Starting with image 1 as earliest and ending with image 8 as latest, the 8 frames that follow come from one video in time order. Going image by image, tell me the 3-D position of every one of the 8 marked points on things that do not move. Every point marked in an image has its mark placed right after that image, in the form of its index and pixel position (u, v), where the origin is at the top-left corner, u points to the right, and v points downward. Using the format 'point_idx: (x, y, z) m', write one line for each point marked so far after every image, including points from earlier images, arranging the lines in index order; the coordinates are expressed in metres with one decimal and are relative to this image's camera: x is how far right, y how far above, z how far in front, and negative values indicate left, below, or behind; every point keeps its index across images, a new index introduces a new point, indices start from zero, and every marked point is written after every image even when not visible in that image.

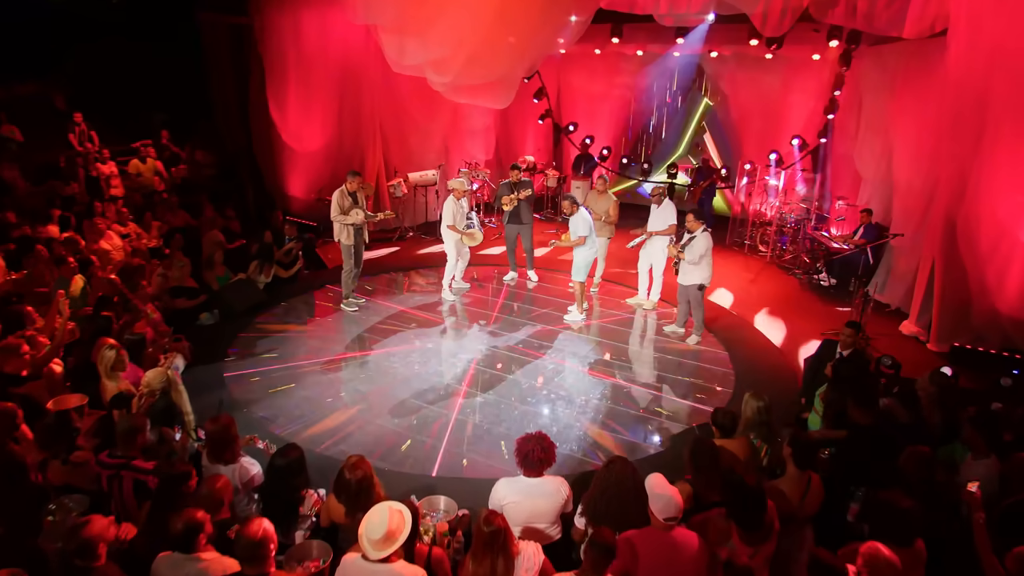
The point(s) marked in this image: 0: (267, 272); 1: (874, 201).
0: (-2.9, +0.2, +7.6) m
1: (+4.9, +1.2, +8.9) m
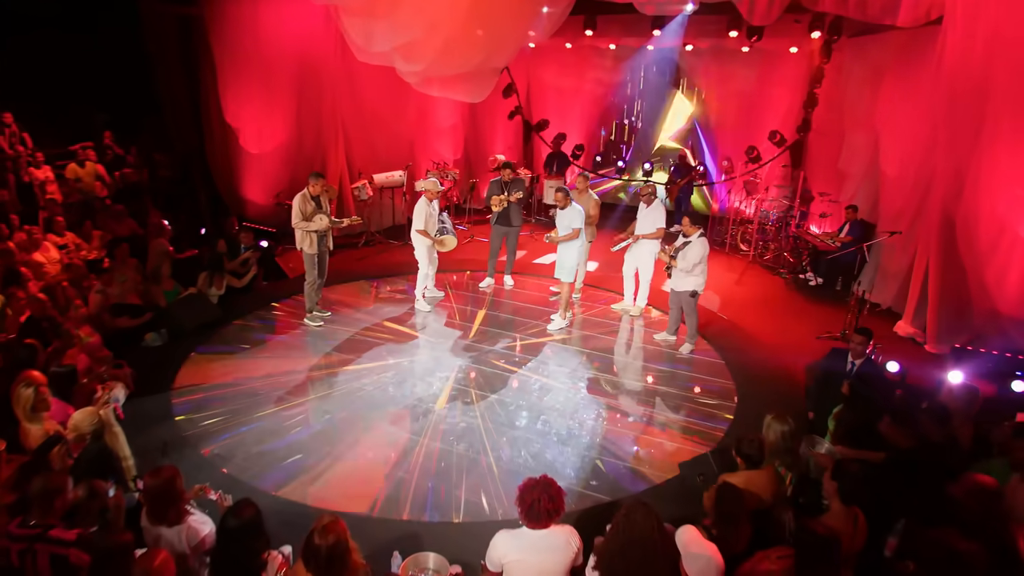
0: (-3.2, +0.1, +6.9) m
1: (+4.5, +1.2, +8.7) m
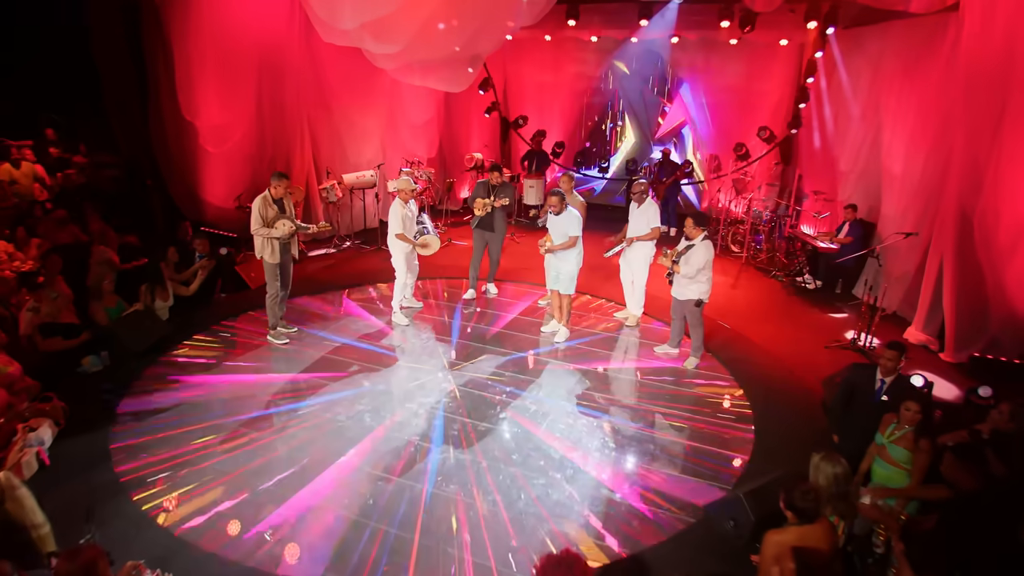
0: (-3.3, -0.1, +6.2) m
1: (+4.3, +1.2, +8.3) m
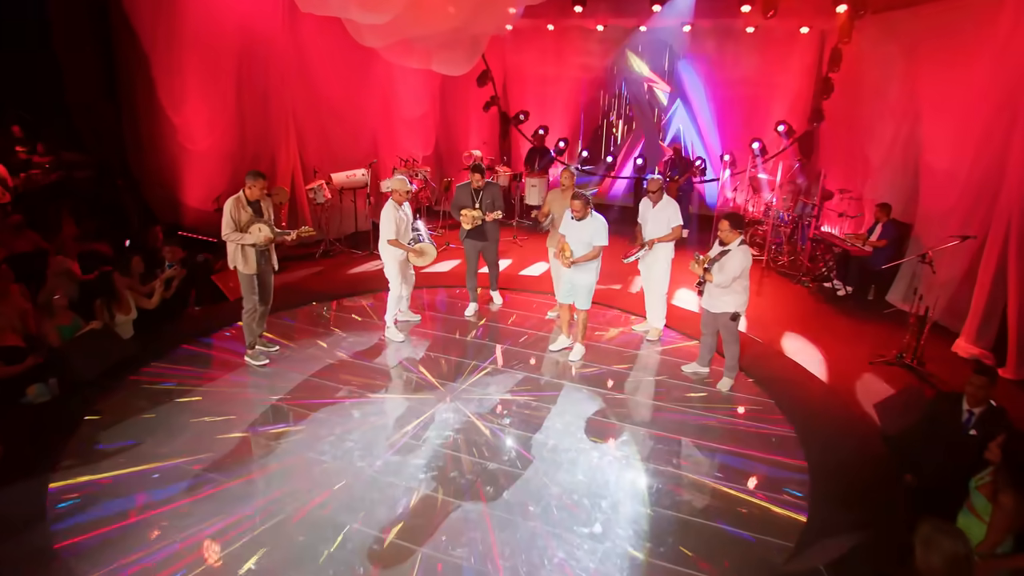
0: (-3.2, -0.2, +5.5) m
1: (+4.4, +1.1, +7.6) m
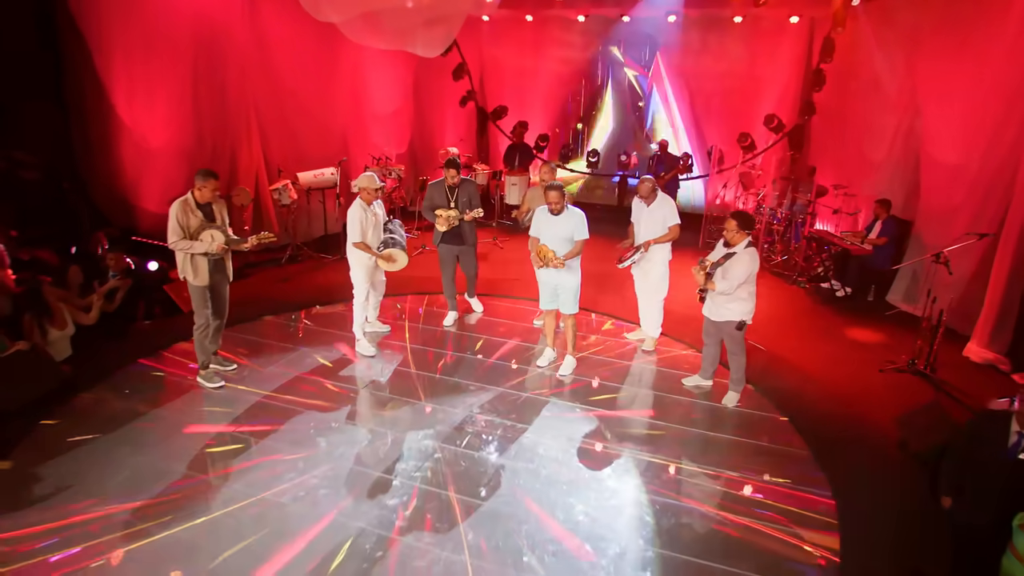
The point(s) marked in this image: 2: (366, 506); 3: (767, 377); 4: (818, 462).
0: (-3.3, -0.3, +4.9) m
1: (+4.1, +1.1, +7.3) m
2: (-0.8, -1.1, +3.5) m
3: (+2.0, -0.7, +5.2) m
4: (+1.9, -1.1, +4.1) m
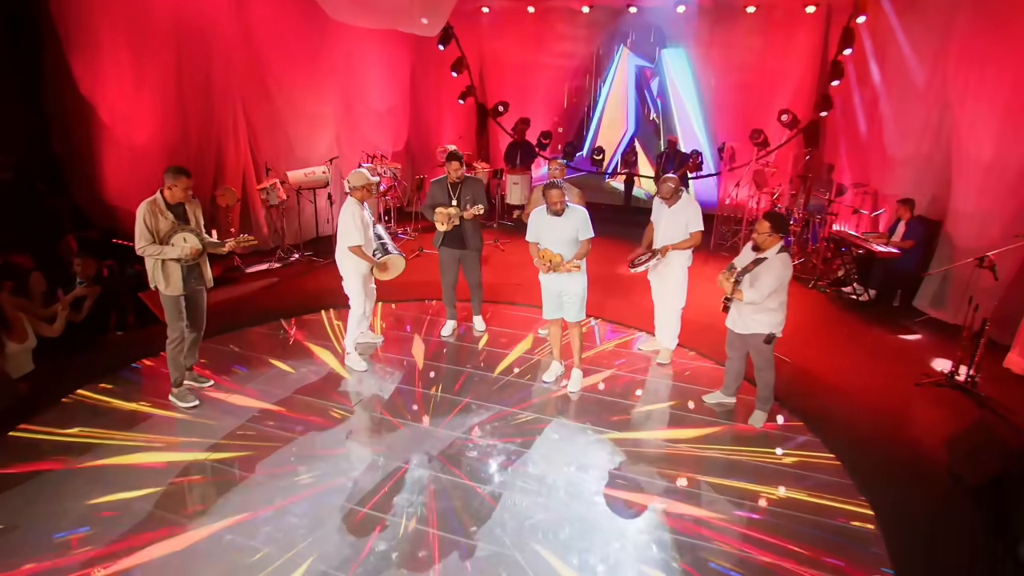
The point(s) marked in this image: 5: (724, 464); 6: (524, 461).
0: (-3.3, -0.4, +4.5) m
1: (+4.2, +1.0, +6.9) m
2: (-0.7, -1.2, +3.0) m
3: (+2.0, -0.7, +4.8) m
4: (+1.9, -1.1, +3.7) m
5: (+1.3, -1.0, +3.9) m
6: (+0.2, -1.0, +3.8) m
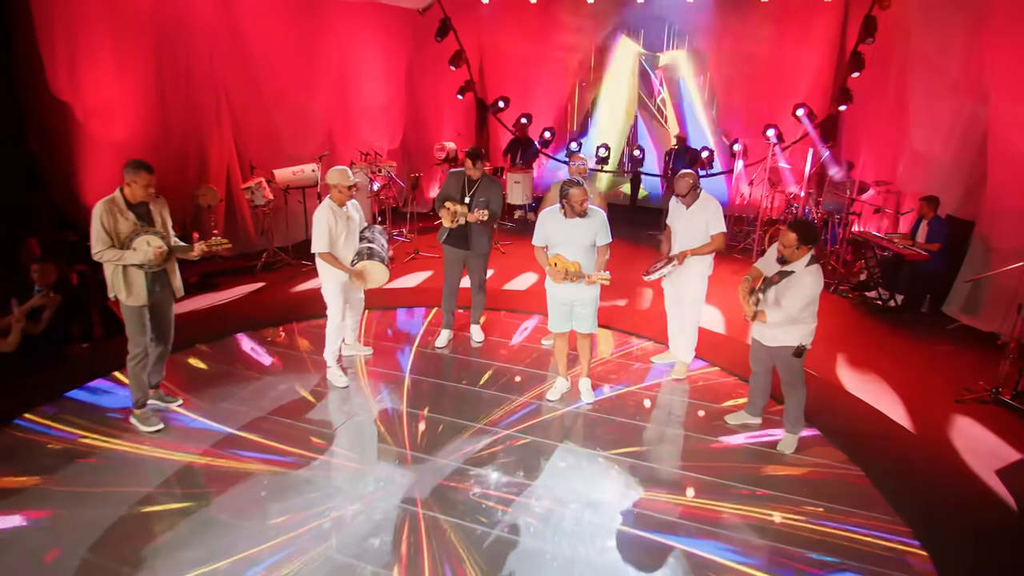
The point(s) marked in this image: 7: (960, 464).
0: (-3.3, -0.4, +4.0) m
1: (+4.2, +1.0, +6.4) m
2: (-0.7, -1.2, +2.6) m
3: (+2.0, -0.8, +4.3) m
4: (+1.9, -1.2, +3.2) m
5: (+1.3, -1.1, +3.5) m
6: (+0.2, -1.0, +3.3) m
7: (+2.5, -1.0, +3.8) m
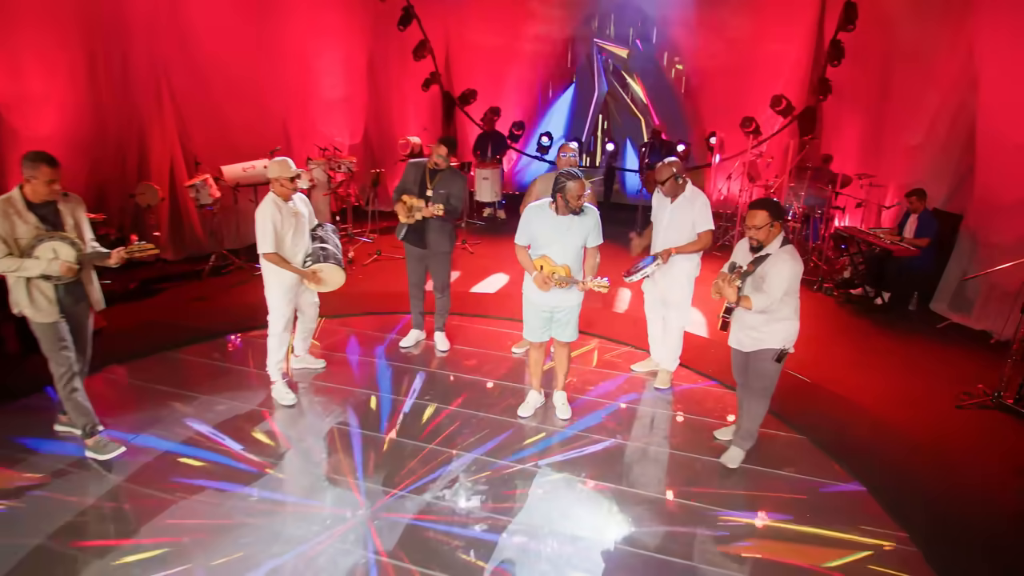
0: (-3.5, -0.5, +3.5) m
1: (+3.9, +1.0, +6.2) m
2: (-0.8, -1.3, +2.1) m
3: (+1.9, -0.8, +4.0) m
4: (+1.8, -1.2, +2.9) m
5: (+1.1, -1.1, +3.1) m
6: (0.0, -1.1, +2.9) m
7: (+2.4, -1.0, +3.5) m
